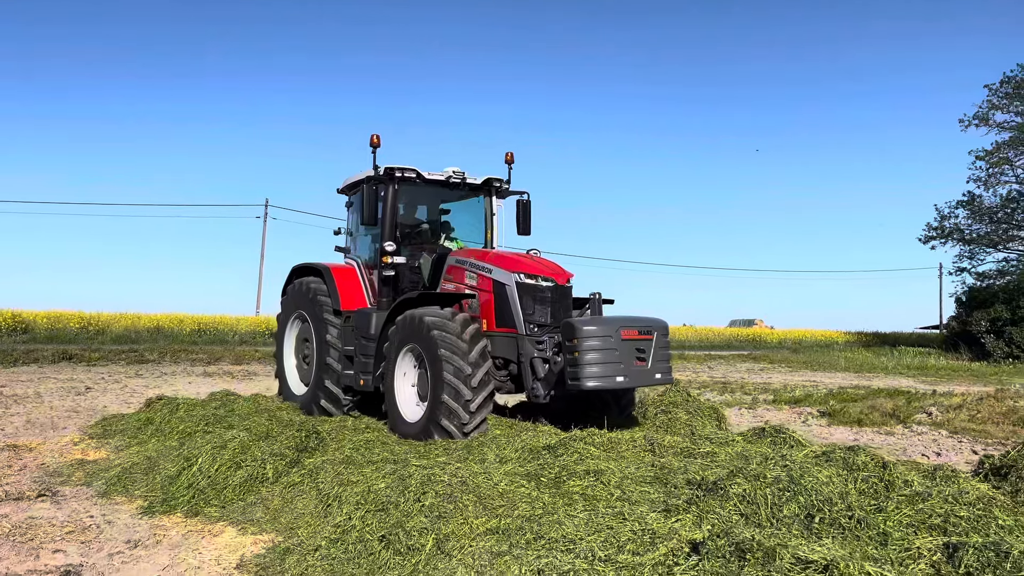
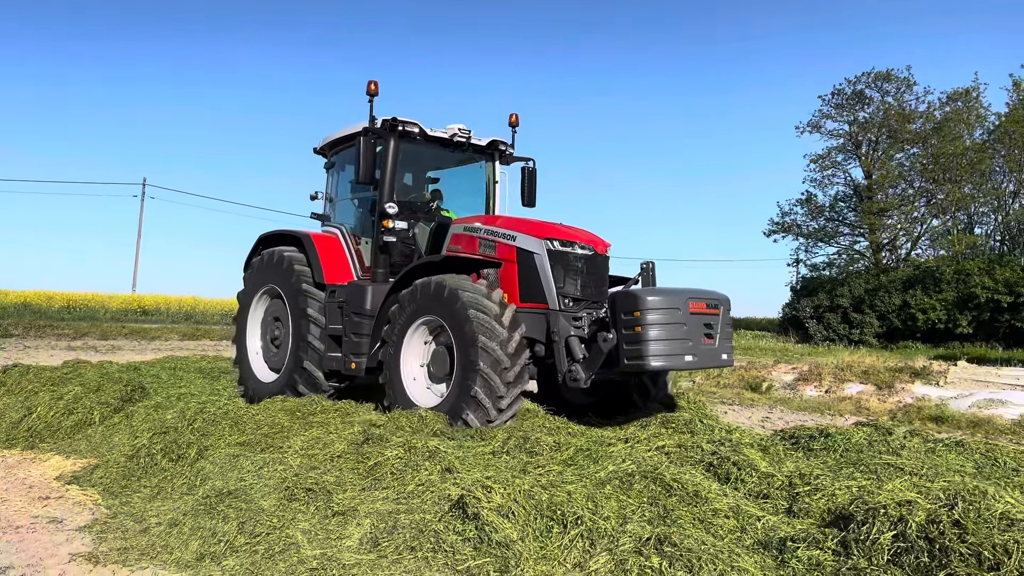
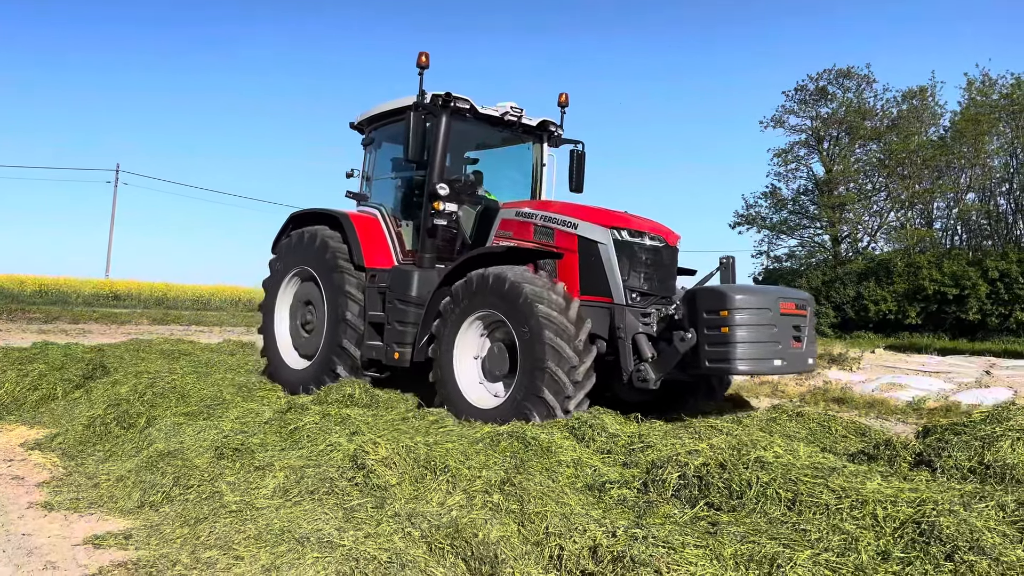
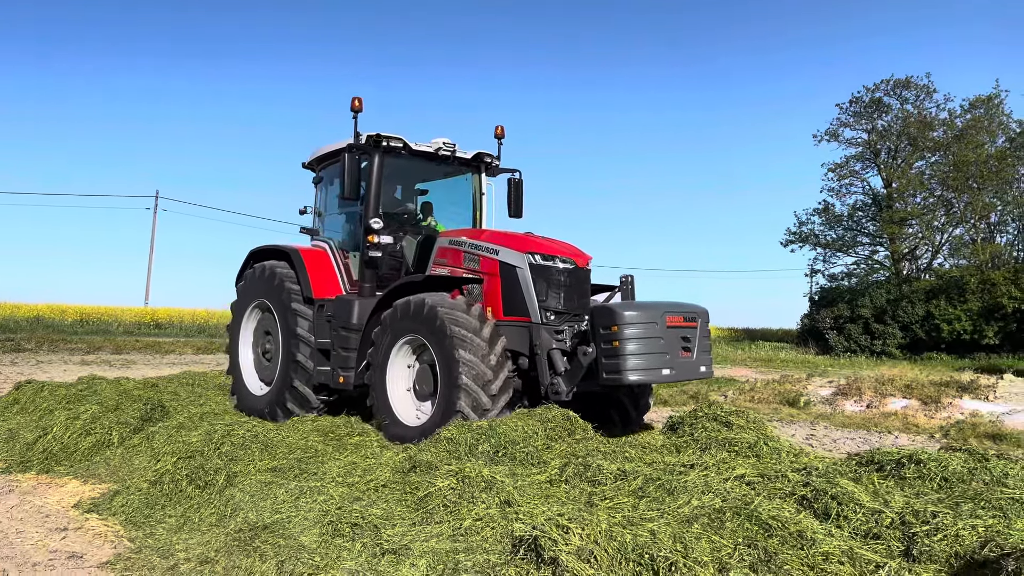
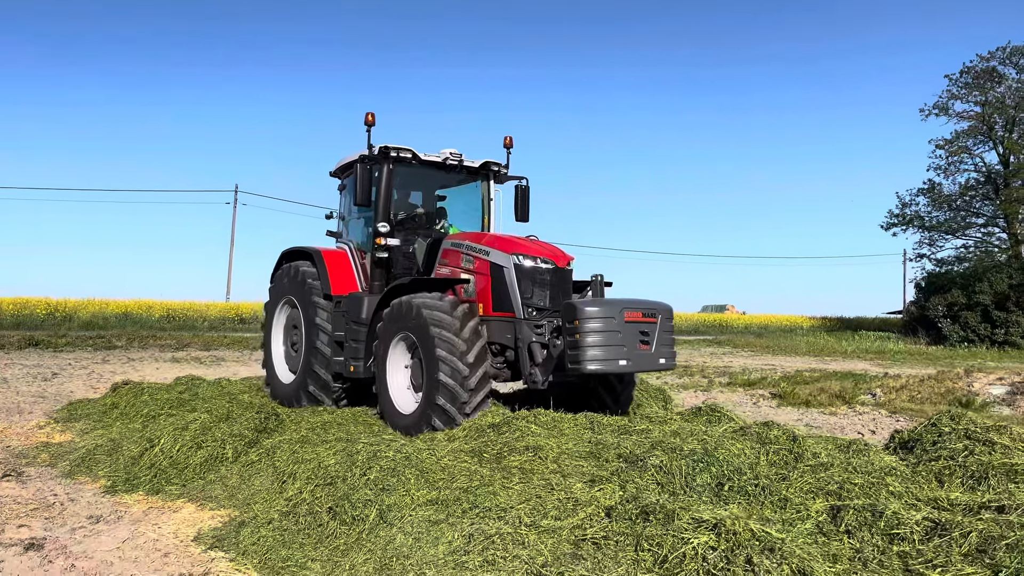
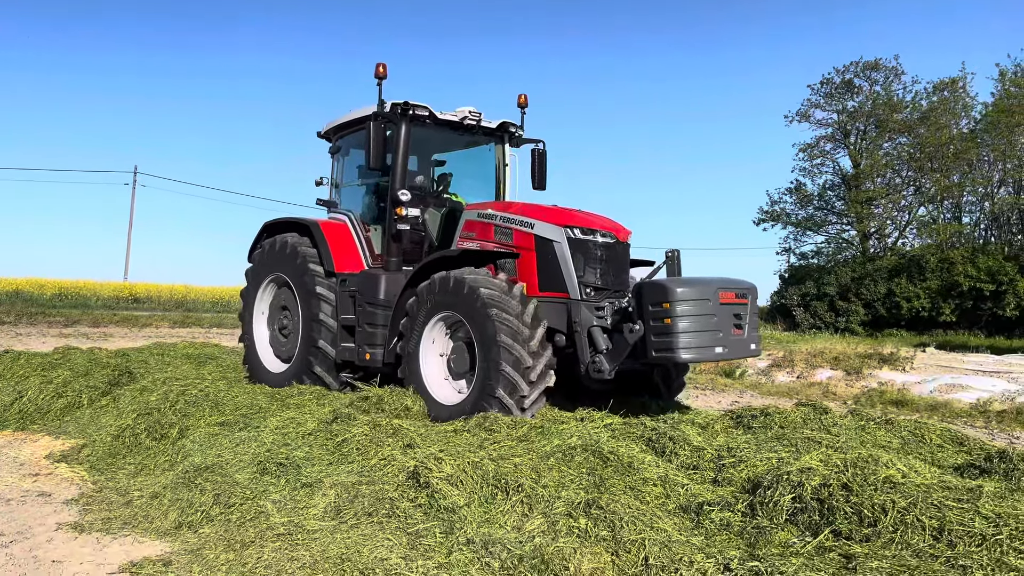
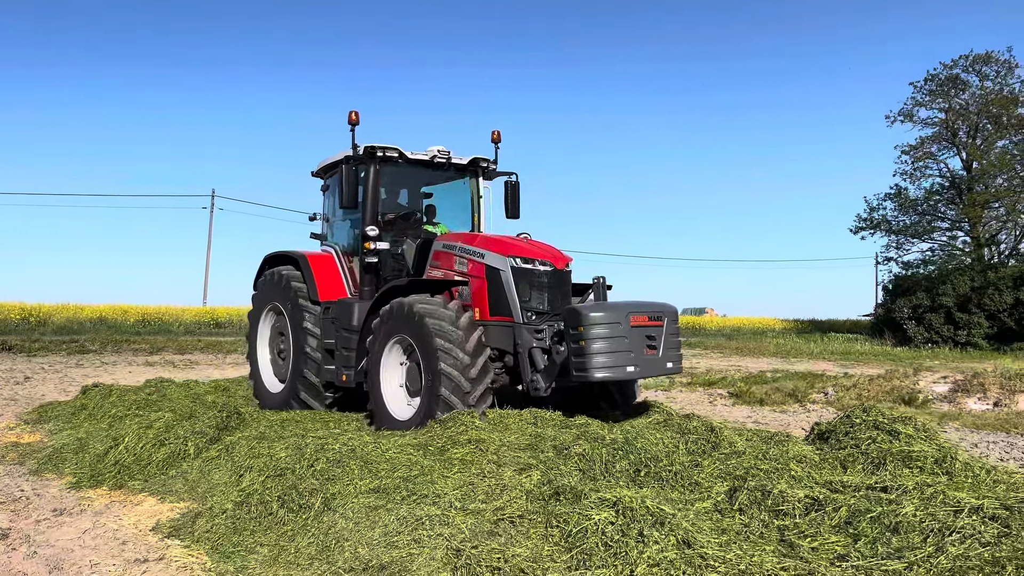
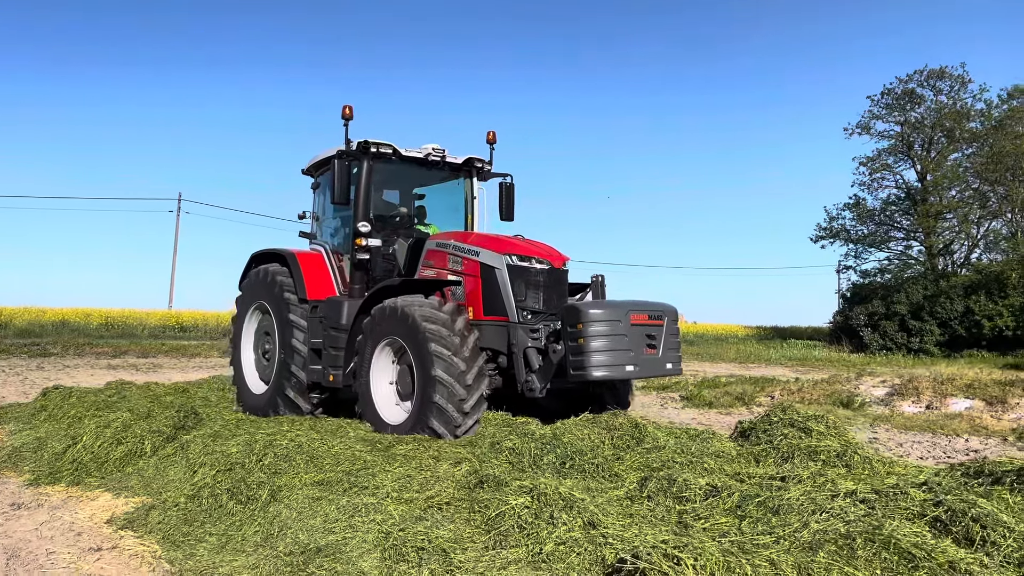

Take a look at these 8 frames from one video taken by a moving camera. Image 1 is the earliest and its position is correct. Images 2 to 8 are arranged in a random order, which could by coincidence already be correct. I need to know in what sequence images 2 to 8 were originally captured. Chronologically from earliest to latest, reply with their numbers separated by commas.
5, 7, 8, 4, 2, 6, 3
